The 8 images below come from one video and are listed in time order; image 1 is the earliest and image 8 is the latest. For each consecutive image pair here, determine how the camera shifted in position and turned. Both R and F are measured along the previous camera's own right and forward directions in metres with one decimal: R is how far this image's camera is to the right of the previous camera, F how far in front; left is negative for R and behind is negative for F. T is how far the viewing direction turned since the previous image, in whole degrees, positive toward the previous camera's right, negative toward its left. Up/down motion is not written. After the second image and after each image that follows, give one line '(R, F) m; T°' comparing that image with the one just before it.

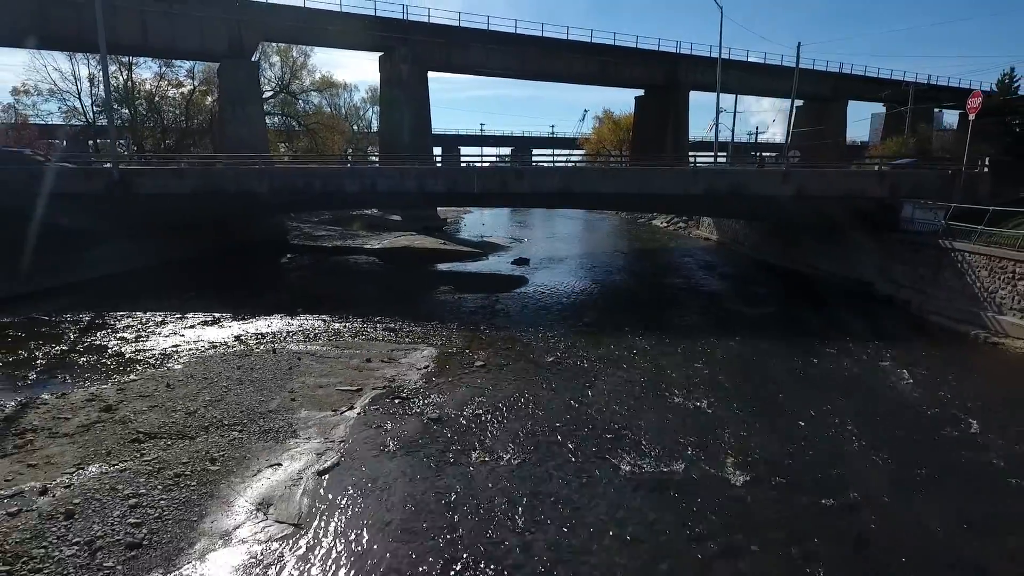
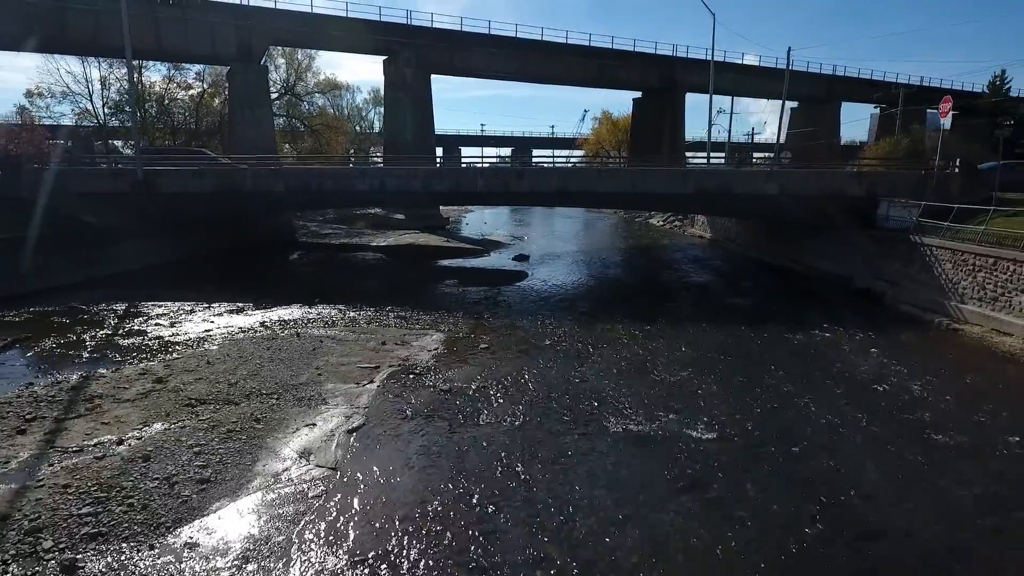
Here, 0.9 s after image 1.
(-0.1, -1.5) m; 0°
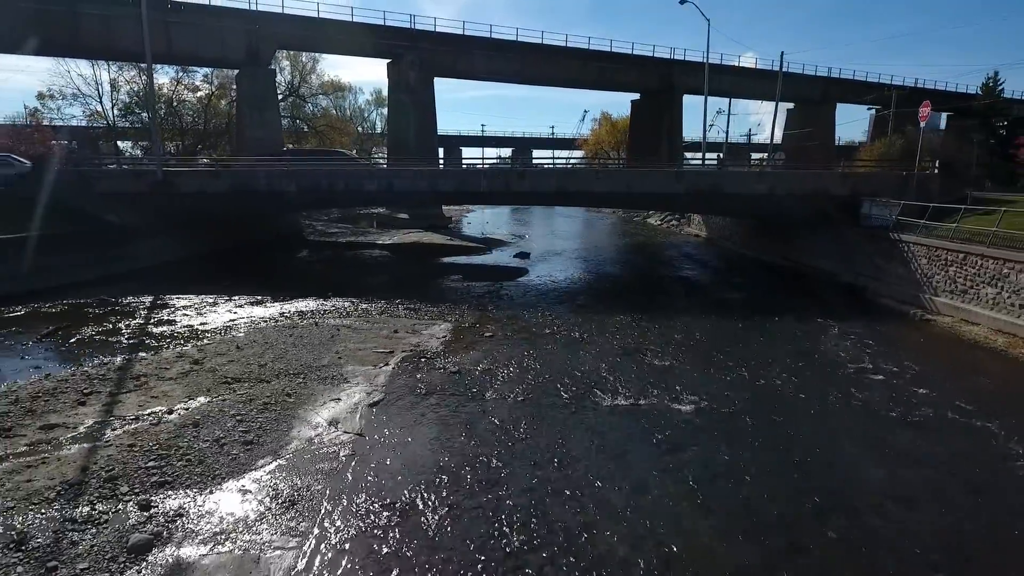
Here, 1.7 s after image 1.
(-0.1, -1.3) m; 0°
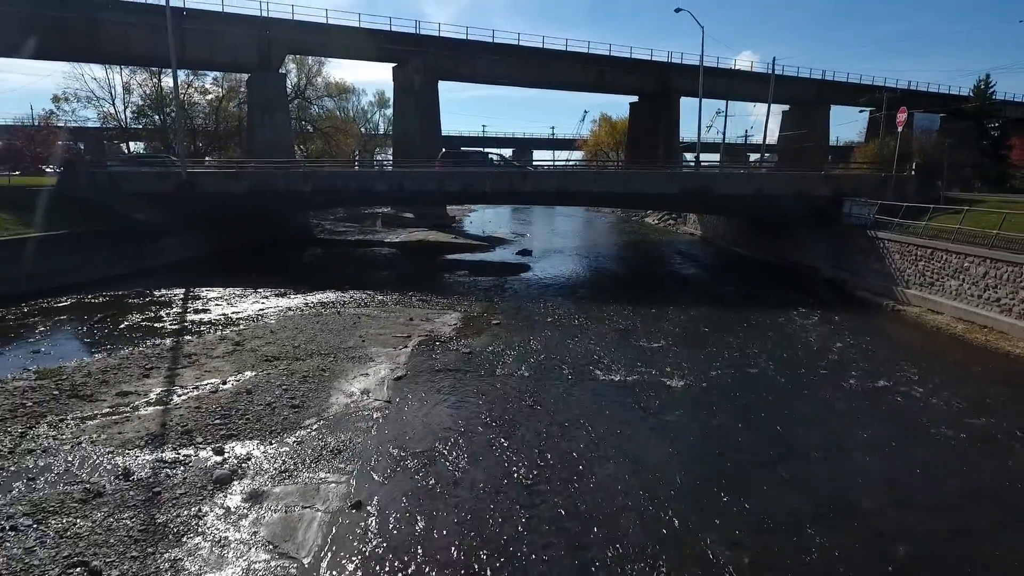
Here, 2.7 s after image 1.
(-0.2, -1.7) m; 0°
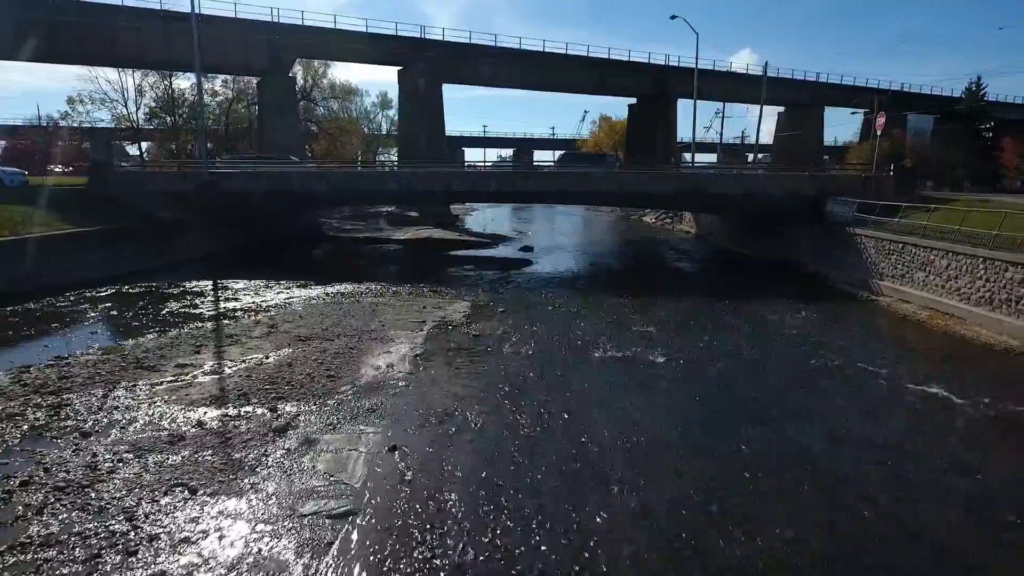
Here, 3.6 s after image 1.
(-0.2, -1.8) m; 0°
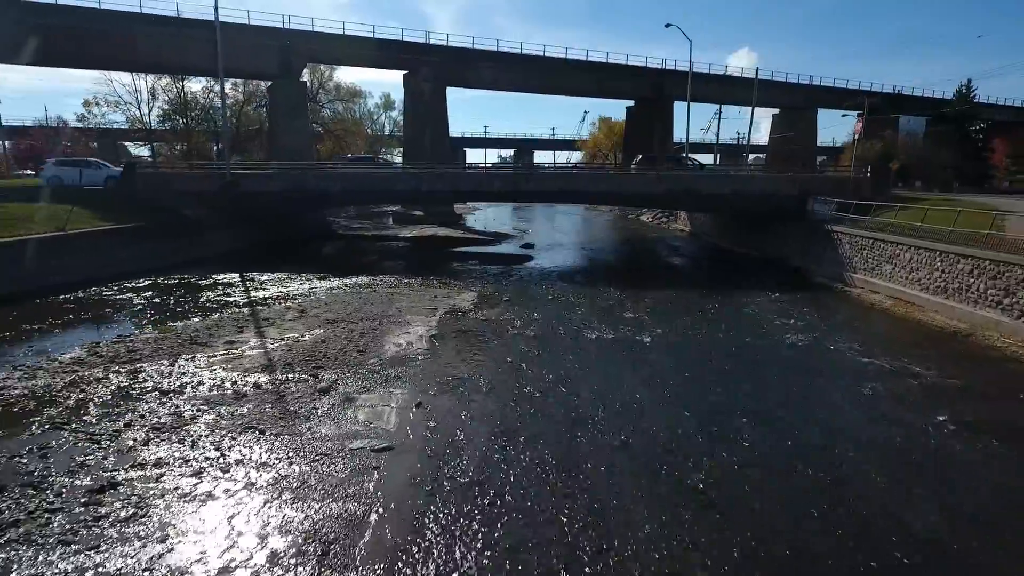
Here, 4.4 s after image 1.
(-0.2, -2.1) m; 0°
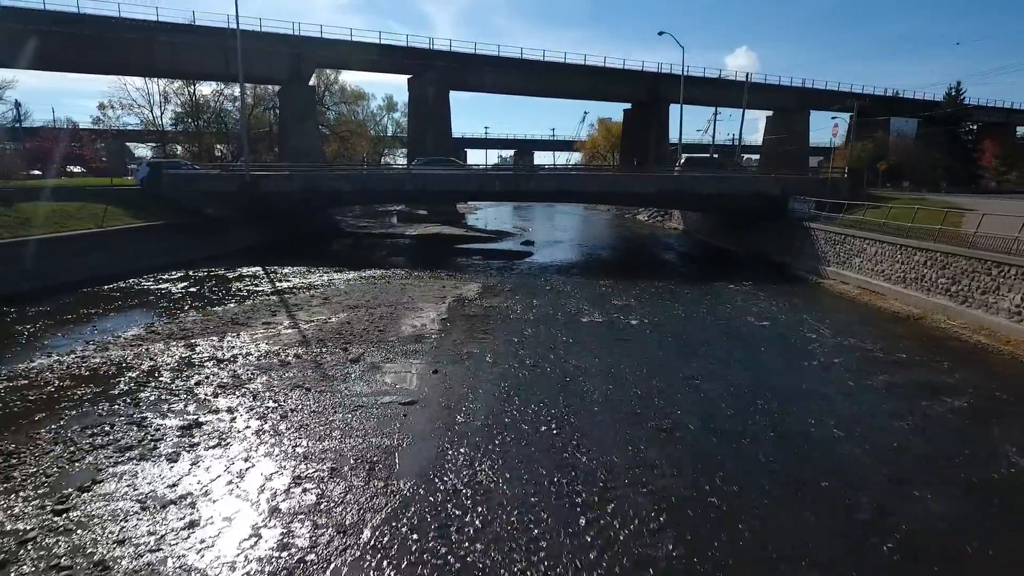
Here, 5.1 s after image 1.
(-0.1, -2.2) m; 0°
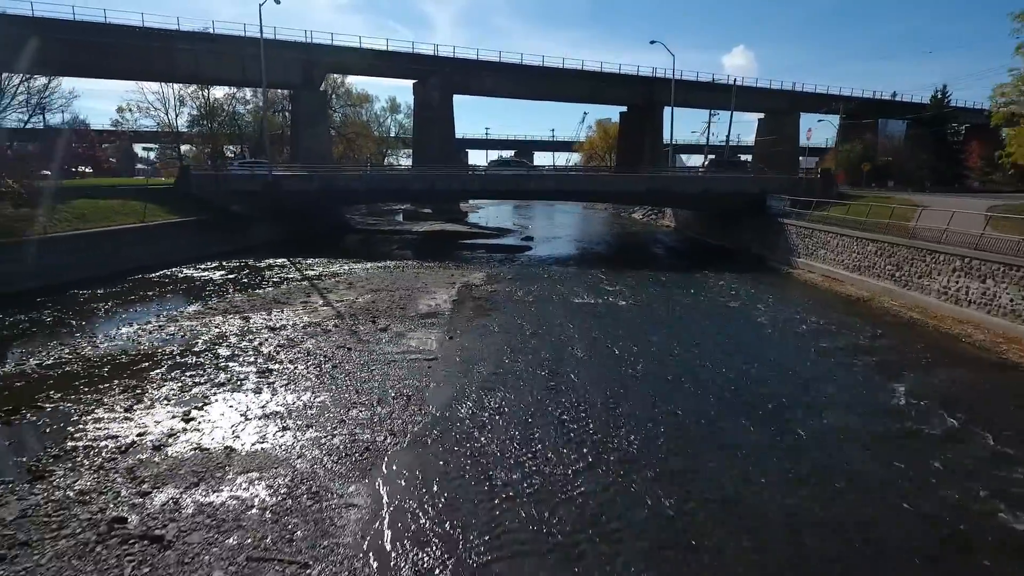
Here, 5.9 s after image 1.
(-0.1, -3.0) m; 0°
